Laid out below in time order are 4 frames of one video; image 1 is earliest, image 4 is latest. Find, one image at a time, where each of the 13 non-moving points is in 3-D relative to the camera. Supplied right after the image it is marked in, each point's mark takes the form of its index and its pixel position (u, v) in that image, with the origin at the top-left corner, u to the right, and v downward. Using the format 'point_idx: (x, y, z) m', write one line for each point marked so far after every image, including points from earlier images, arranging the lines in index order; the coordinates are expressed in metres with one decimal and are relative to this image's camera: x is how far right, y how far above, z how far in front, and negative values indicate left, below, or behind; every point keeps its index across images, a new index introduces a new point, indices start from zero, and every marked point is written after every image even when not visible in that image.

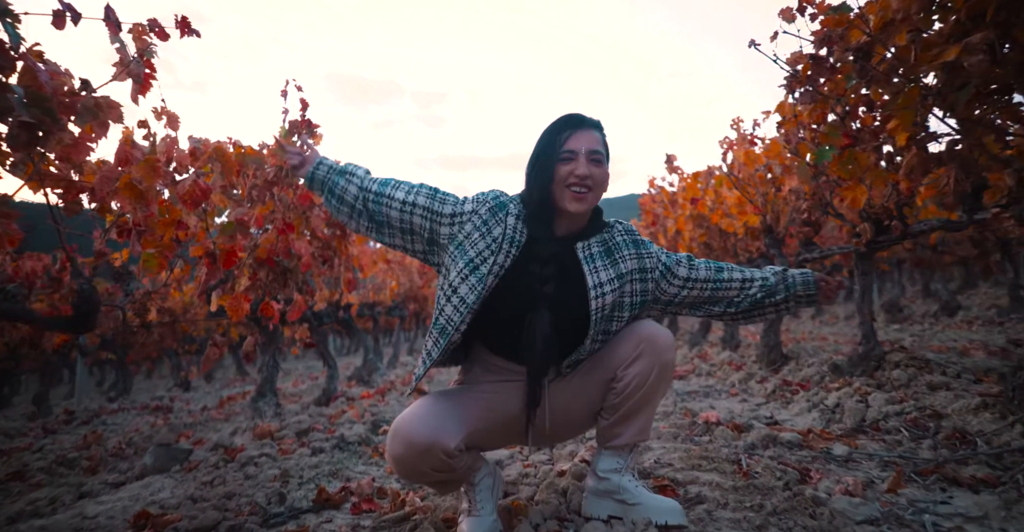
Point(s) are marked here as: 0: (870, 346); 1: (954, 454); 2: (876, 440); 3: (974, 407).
0: (+2.7, -0.6, +4.3) m
1: (+2.1, -0.9, +2.7) m
2: (+2.0, -0.9, +3.1) m
3: (+2.5, -0.8, +3.1) m
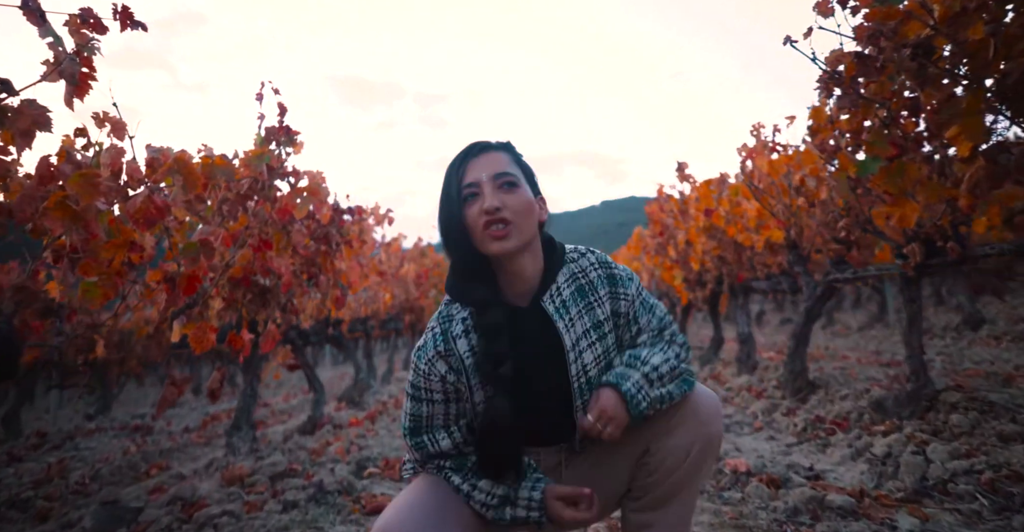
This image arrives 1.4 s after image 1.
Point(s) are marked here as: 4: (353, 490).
0: (+2.7, -0.8, +3.8) m
1: (+2.1, -1.0, +2.2) m
2: (+2.0, -1.1, +2.6) m
3: (+2.5, -0.9, +2.6) m
4: (-1.0, -1.4, +3.7) m
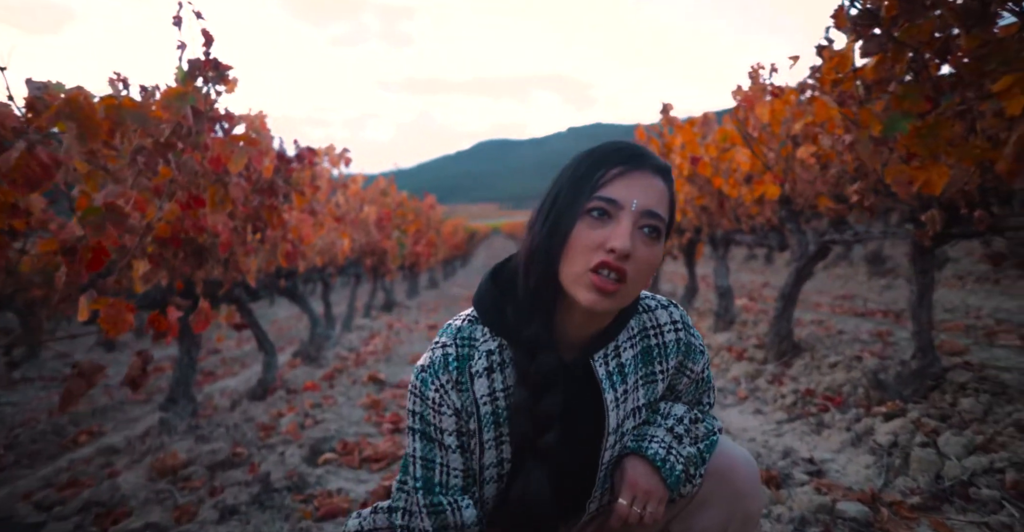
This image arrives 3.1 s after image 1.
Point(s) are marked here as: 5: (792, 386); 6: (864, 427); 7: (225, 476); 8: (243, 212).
0: (+2.5, -0.6, +3.6) m
1: (+2.0, -1.0, +2.0) m
2: (+1.9, -1.0, +2.4) m
3: (+2.4, -0.9, +2.4) m
4: (-1.2, -1.2, +3.3) m
5: (+2.0, -0.9, +4.3) m
6: (+2.0, -0.9, +3.3) m
7: (-1.7, -1.2, +3.4) m
8: (-2.1, +0.4, +4.6) m
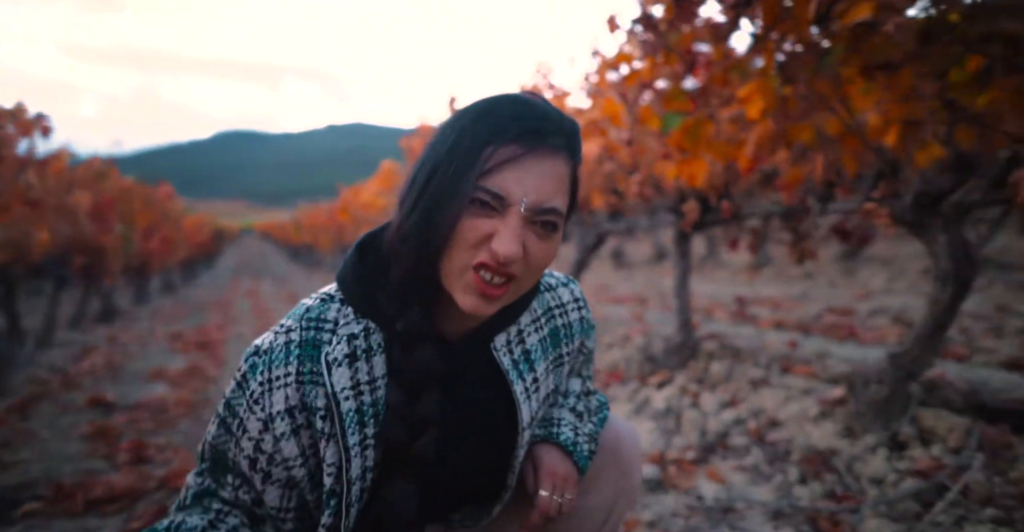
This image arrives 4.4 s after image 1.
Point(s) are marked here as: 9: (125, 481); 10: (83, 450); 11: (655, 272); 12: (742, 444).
0: (+1.2, -0.5, +4.1) m
1: (+1.3, -0.9, +2.4) m
2: (+1.0, -0.9, +2.8) m
3: (+1.5, -0.8, +3.0) m
4: (-2.1, -1.2, +2.5) m
5: (+0.5, -0.8, +4.6) m
6: (+0.8, -0.8, +3.6) m
7: (-2.6, -1.2, +2.4) m
8: (-3.5, +0.5, +3.3) m
9: (-2.3, -1.3, +3.5) m
10: (-3.1, -1.3, +4.3) m
11: (+2.8, -0.1, +11.4) m
12: (+1.1, -0.9, +2.9) m
